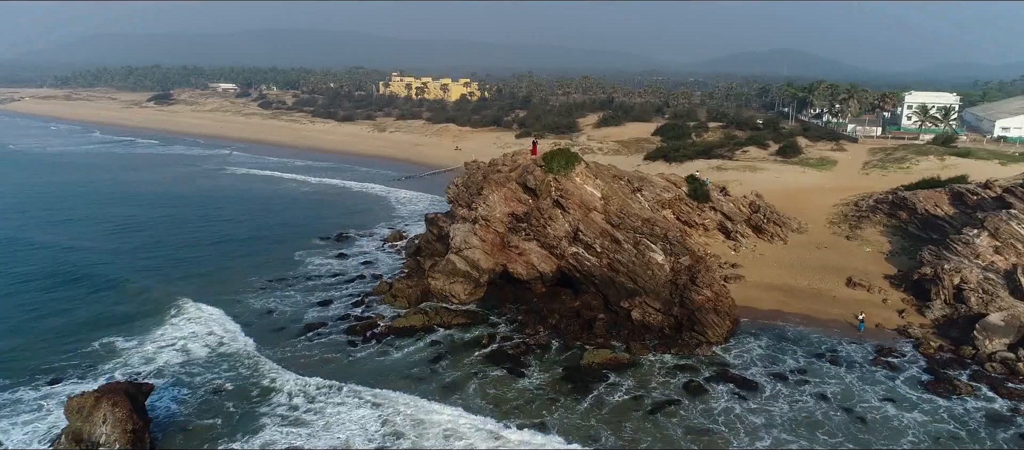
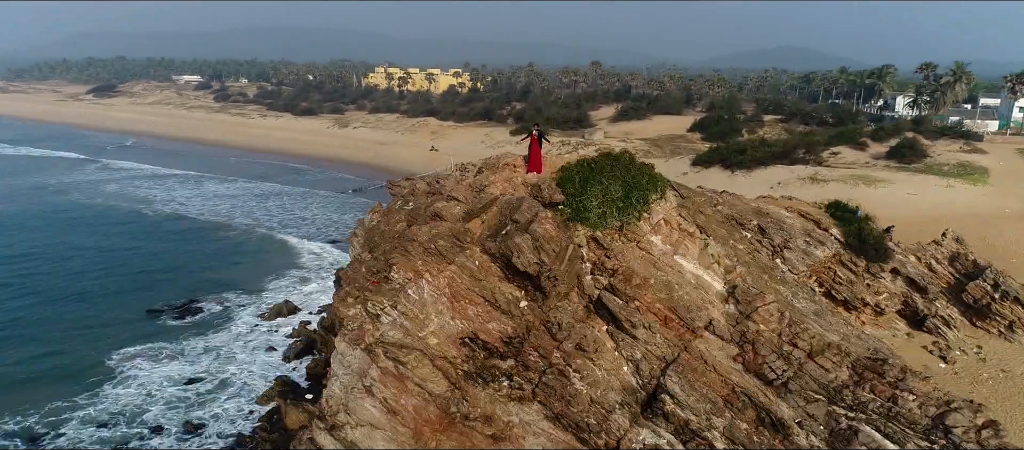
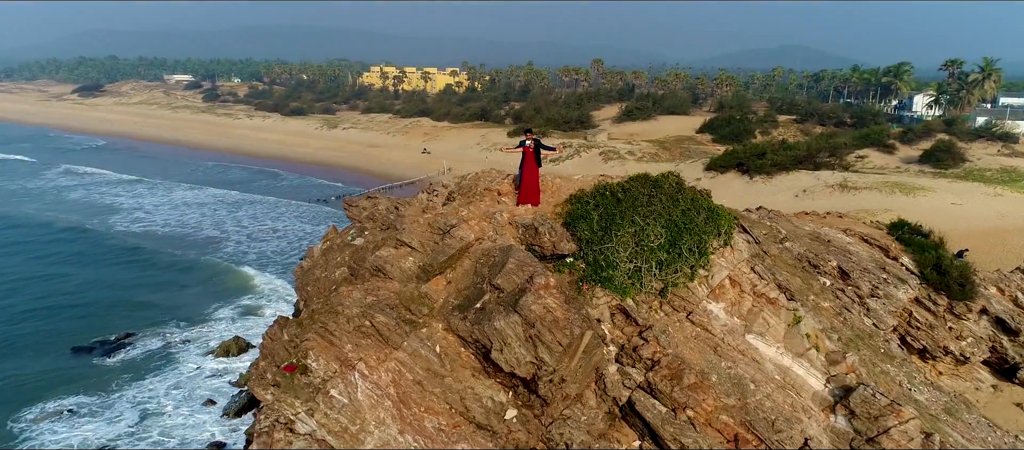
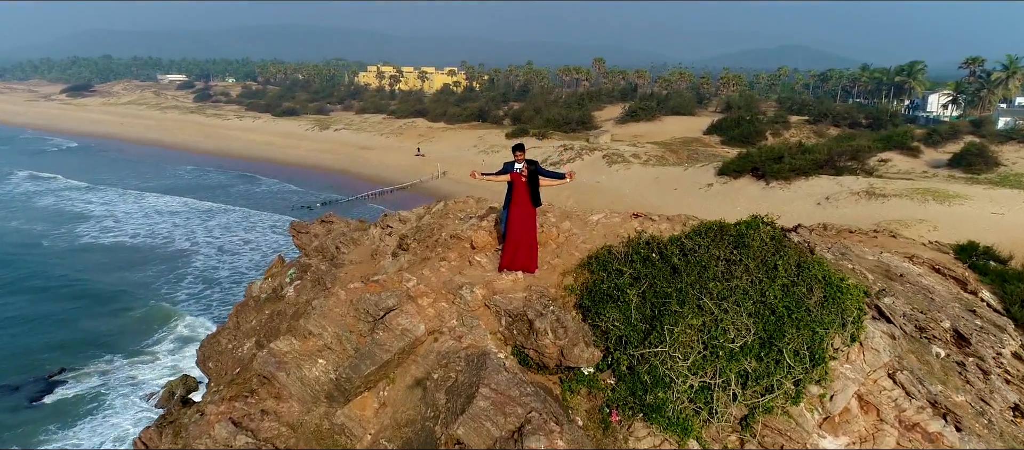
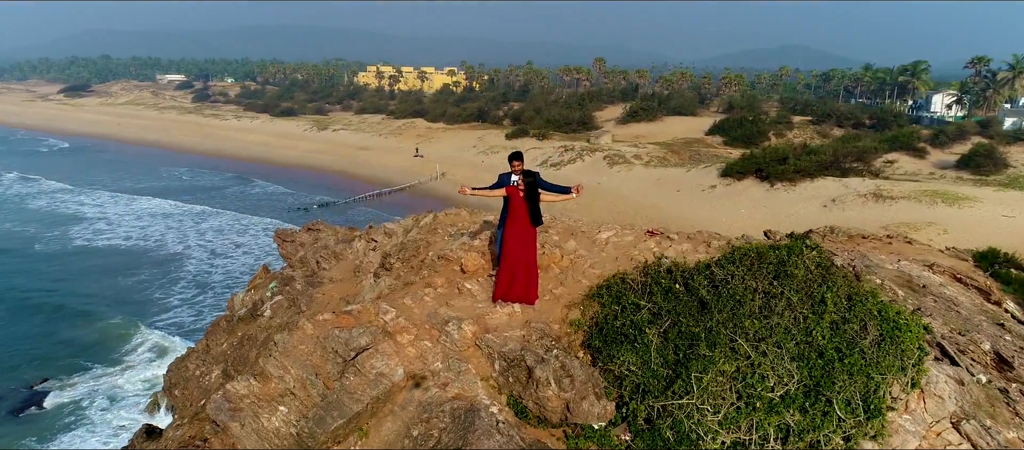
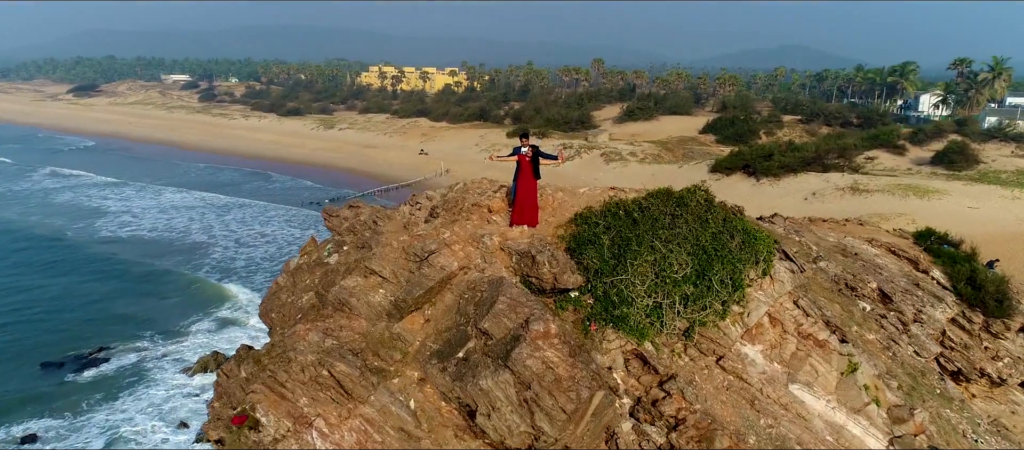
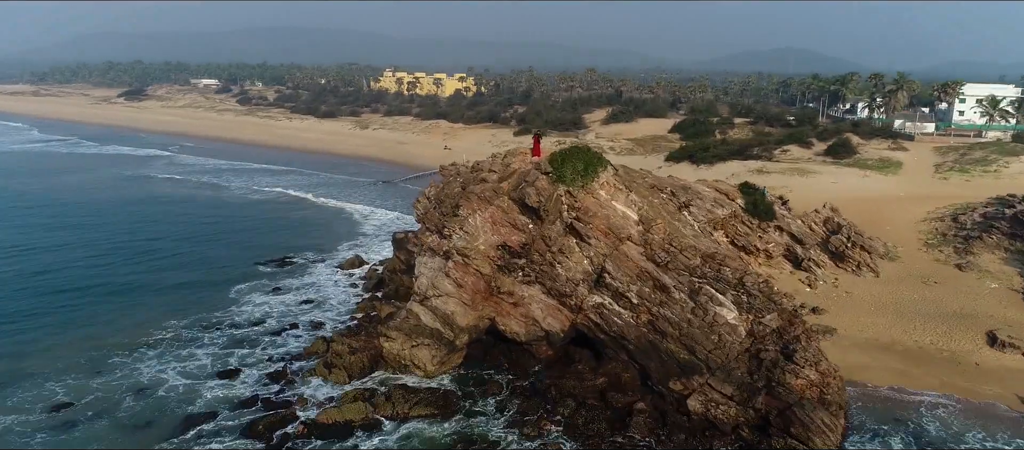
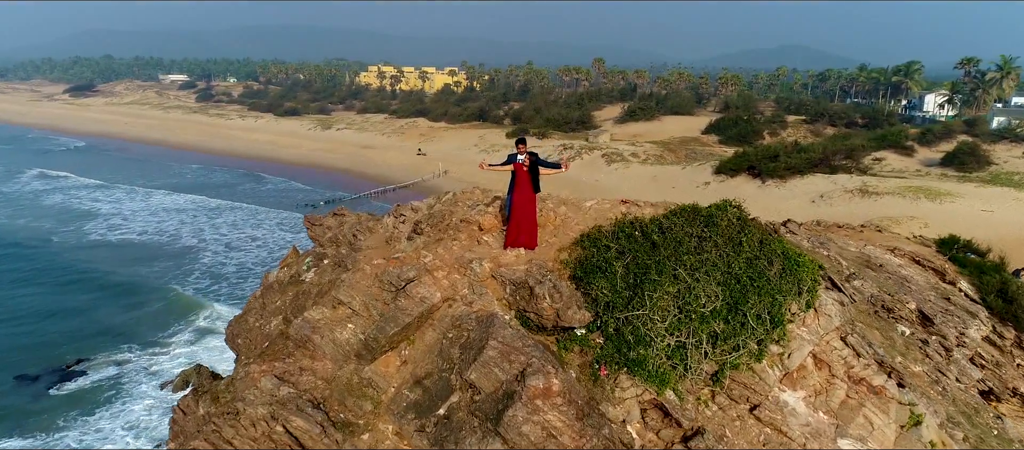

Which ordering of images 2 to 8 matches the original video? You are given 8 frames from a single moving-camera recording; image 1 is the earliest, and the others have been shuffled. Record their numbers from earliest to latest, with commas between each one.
7, 2, 3, 6, 8, 4, 5
